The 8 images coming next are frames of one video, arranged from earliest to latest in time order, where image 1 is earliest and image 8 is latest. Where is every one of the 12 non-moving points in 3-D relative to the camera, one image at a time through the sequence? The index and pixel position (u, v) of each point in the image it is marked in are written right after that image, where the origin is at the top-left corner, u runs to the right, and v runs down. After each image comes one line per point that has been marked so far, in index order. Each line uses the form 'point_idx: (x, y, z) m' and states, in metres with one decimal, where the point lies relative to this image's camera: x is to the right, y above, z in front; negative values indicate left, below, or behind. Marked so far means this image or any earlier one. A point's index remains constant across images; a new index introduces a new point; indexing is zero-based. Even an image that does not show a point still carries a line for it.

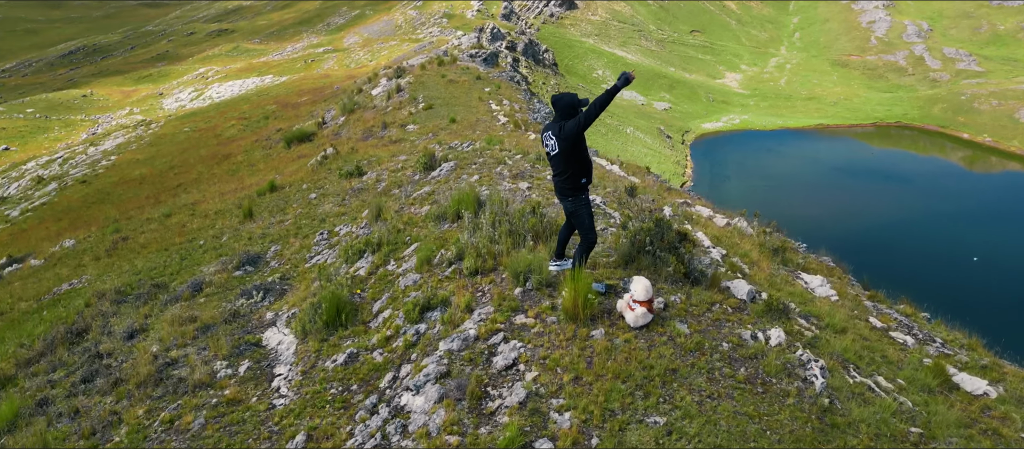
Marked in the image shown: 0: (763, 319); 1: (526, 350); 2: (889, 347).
0: (+2.5, -1.0, +7.4) m
1: (+0.1, -1.1, +6.1) m
2: (+4.4, -1.4, +8.5) m
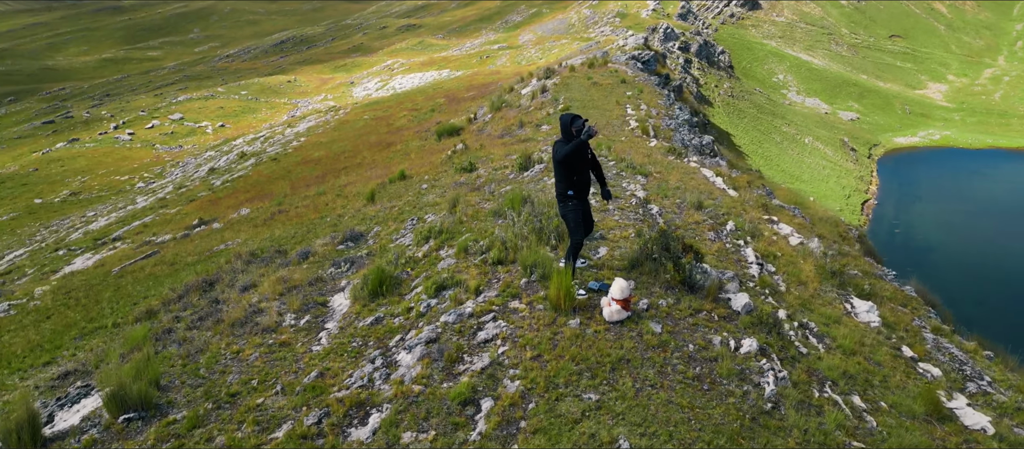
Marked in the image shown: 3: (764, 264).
0: (+2.5, -1.2, +8.0) m
1: (-0.1, -1.1, +7.3) m
2: (+4.6, -1.8, +8.7) m
3: (+3.9, -0.6, +11.1) m
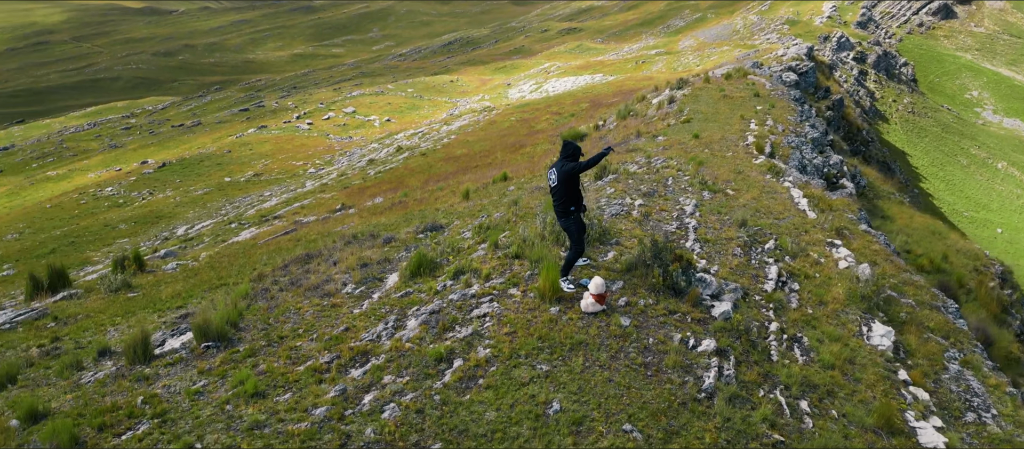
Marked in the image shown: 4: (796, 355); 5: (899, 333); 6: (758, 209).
0: (+2.5, -1.3, +9.0) m
1: (-0.2, -1.1, +8.9) m
2: (+4.6, -2.1, +9.2) m
3: (+4.5, -0.9, +11.8) m
4: (+3.7, -1.7, +9.5) m
5: (+6.3, -1.7, +11.7) m
6: (+5.5, +0.3, +16.2) m
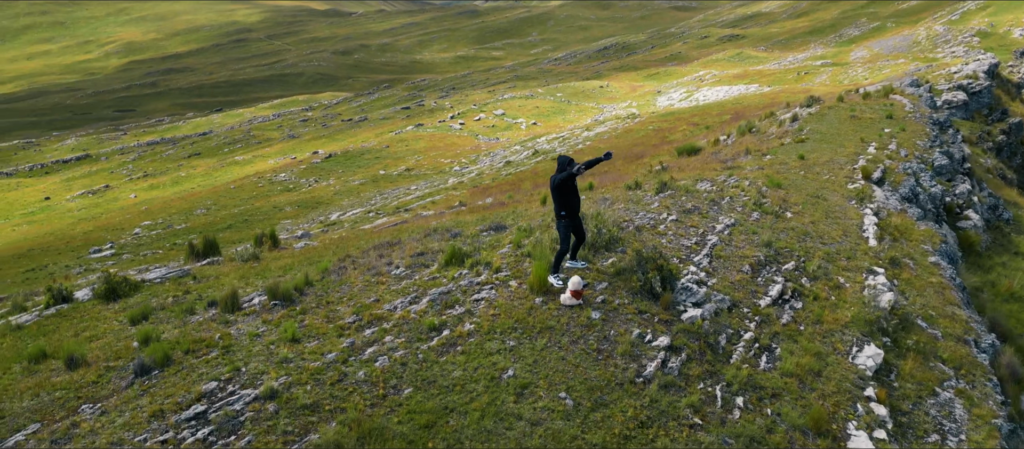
0: (+2.3, -1.5, +10.4) m
1: (-0.3, -1.1, +10.8) m
2: (+4.4, -2.5, +10.2) m
3: (+4.9, -1.3, +12.7) m
4: (+3.6, -2.0, +10.6) m
5: (+6.5, -2.3, +12.3) m
6: (+6.9, -0.2, +16.9) m
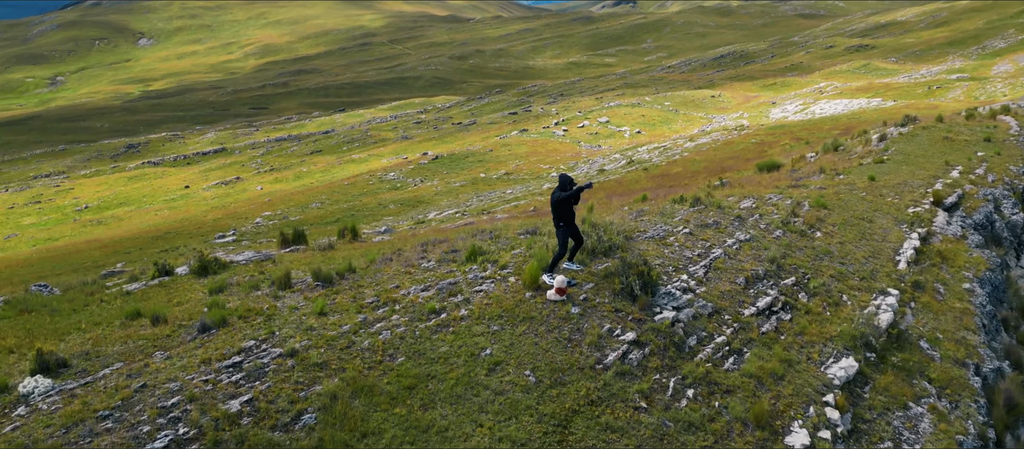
0: (+2.2, -1.7, +11.7) m
1: (-0.3, -1.1, +12.5) m
2: (+4.1, -2.7, +11.3) m
3: (+5.0, -1.6, +13.7) m
4: (+3.5, -2.2, +11.8) m
5: (+6.6, -2.6, +13.0) m
6: (+7.6, -0.7, +17.5) m
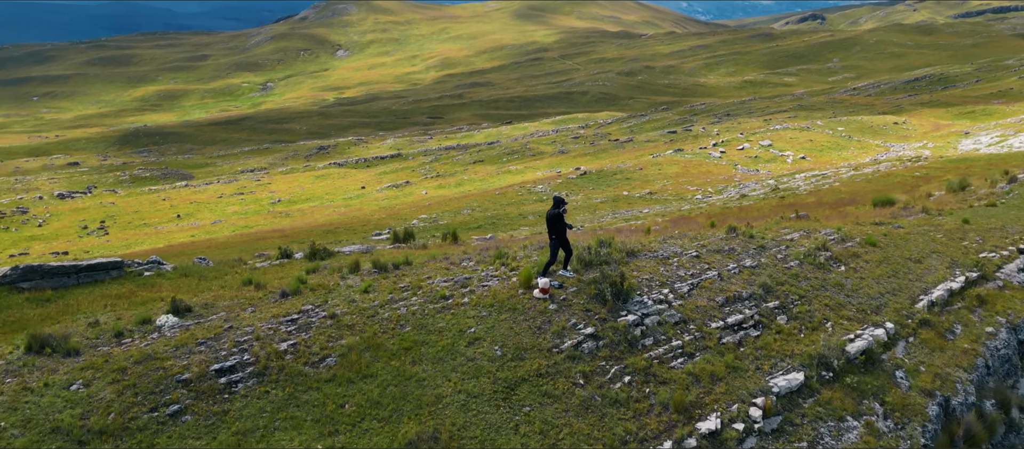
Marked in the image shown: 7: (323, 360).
0: (+1.9, -2.1, +14.4) m
1: (-0.3, -1.3, +15.8) m
2: (+3.6, -3.2, +13.6) m
3: (+5.1, -2.2, +15.8) m
4: (+3.1, -2.7, +14.2) m
5: (+6.4, -3.3, +14.8) m
6: (+8.5, -1.5, +19.0) m
7: (-3.5, -2.5, +13.4) m
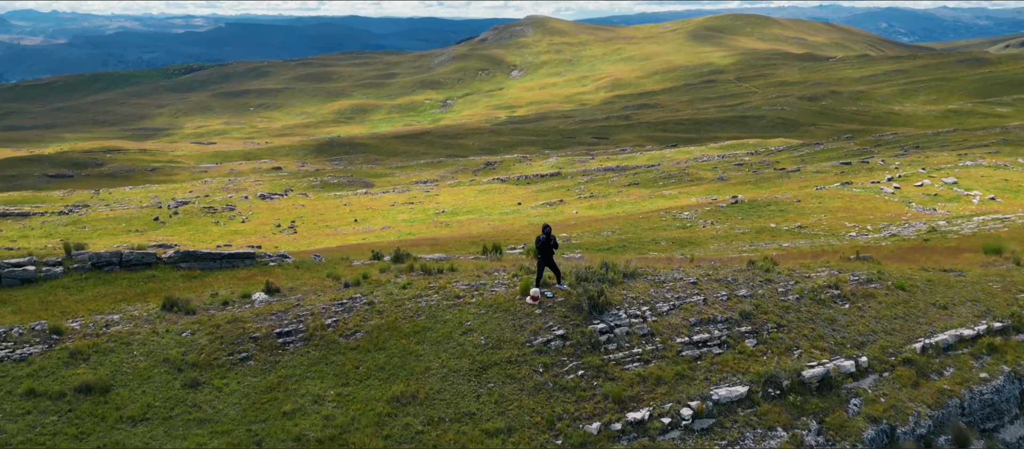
0: (+1.6, -2.6, +17.7) m
1: (-0.2, -1.8, +19.5) m
2: (+3.0, -3.8, +16.5) m
3: (+5.0, -3.0, +18.3) m
4: (+2.7, -3.3, +17.2) m
5: (+6.0, -4.2, +17.0) m
6: (+9.1, -2.7, +20.7) m
7: (-3.9, -2.7, +17.8) m
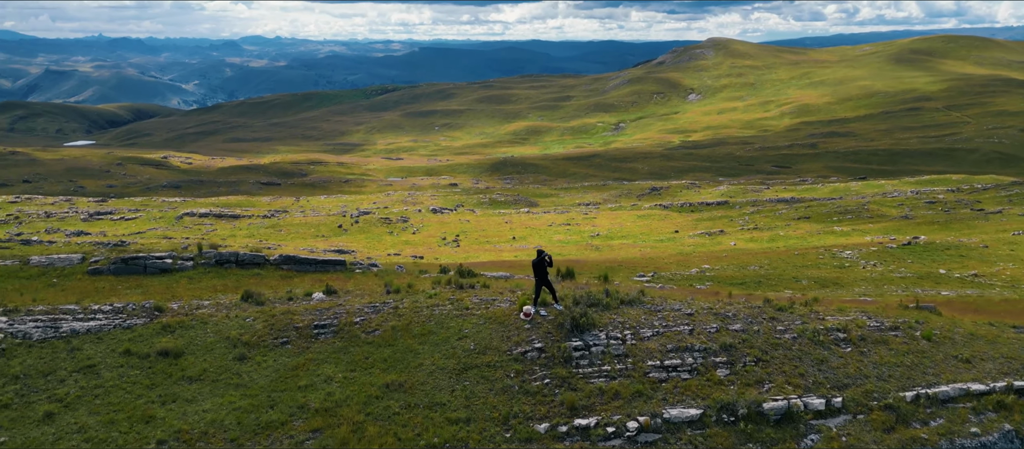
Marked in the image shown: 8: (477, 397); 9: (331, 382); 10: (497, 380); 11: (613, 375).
0: (+1.2, -3.4, +20.2) m
1: (-0.1, -2.5, +22.4) m
2: (+2.3, -4.6, +18.6) m
3: (+4.6, -4.0, +20.0) m
4: (+2.2, -4.1, +19.5) m
5: (+5.2, -5.2, +18.5) m
6: (+9.2, -4.0, +21.4) m
7: (-4.1, -3.2, +21.6) m
8: (-0.9, -4.5, +18.6) m
9: (-4.8, -4.2, +19.3) m
10: (-0.4, -4.1, +19.2) m
11: (+2.9, -4.1, +19.7) m
